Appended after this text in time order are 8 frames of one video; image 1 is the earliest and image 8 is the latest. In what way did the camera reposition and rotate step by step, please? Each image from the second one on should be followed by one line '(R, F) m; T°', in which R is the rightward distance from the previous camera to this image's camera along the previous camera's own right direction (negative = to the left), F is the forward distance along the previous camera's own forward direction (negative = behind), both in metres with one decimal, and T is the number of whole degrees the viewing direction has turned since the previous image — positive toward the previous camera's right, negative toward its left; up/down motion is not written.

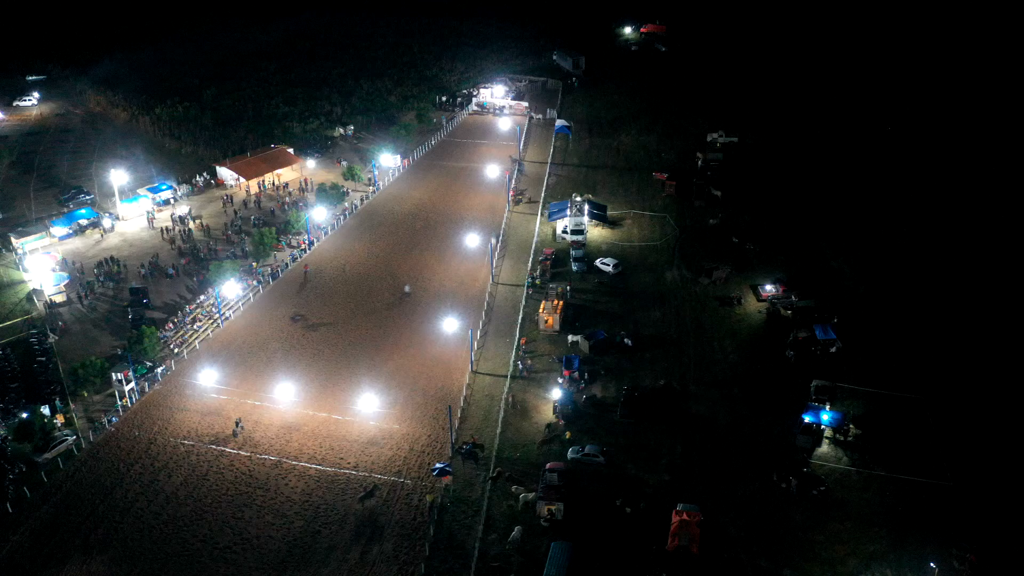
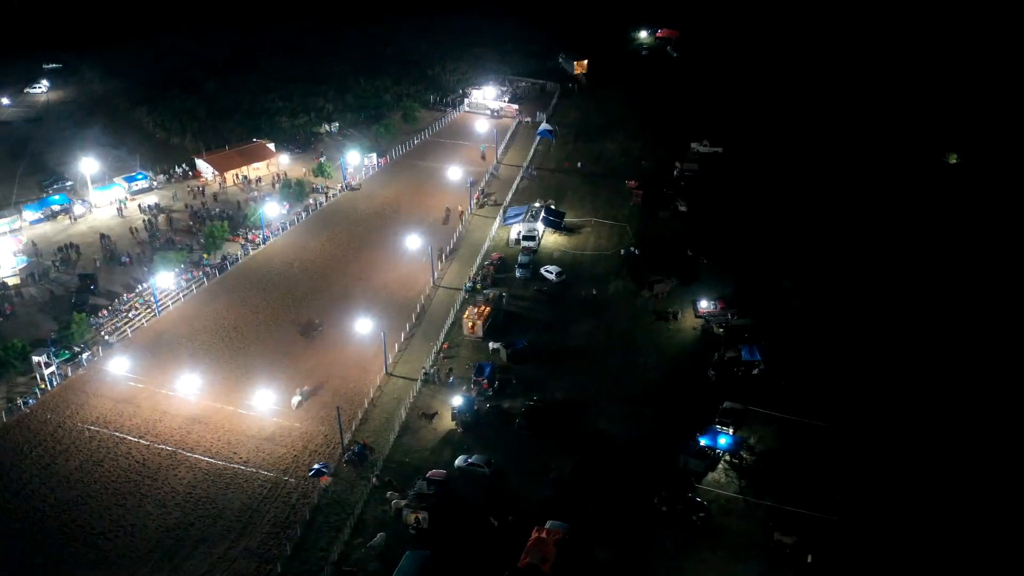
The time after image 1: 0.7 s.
(+3.8, +0.3) m; -5°
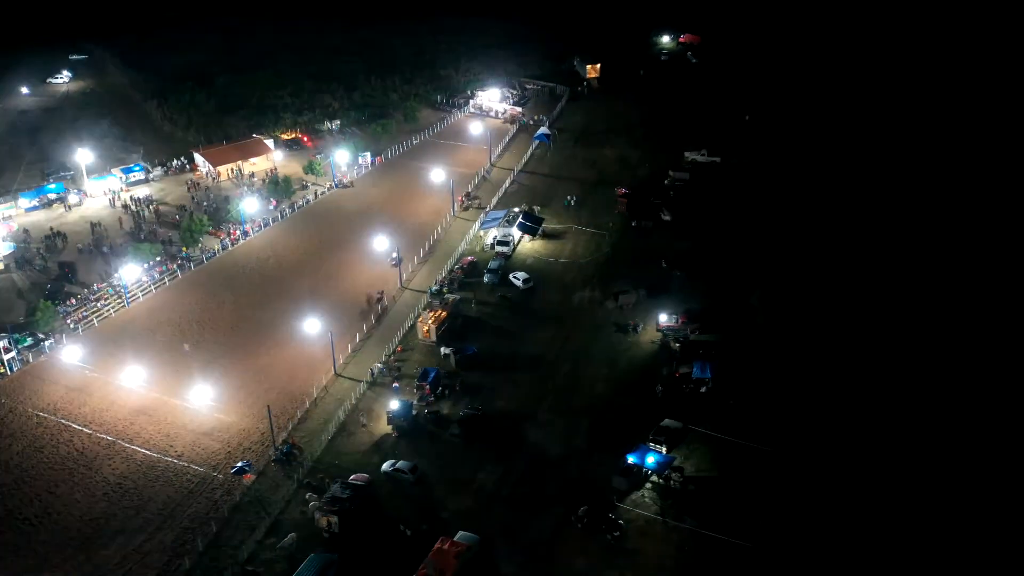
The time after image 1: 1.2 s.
(+2.8, +0.3) m; -4°
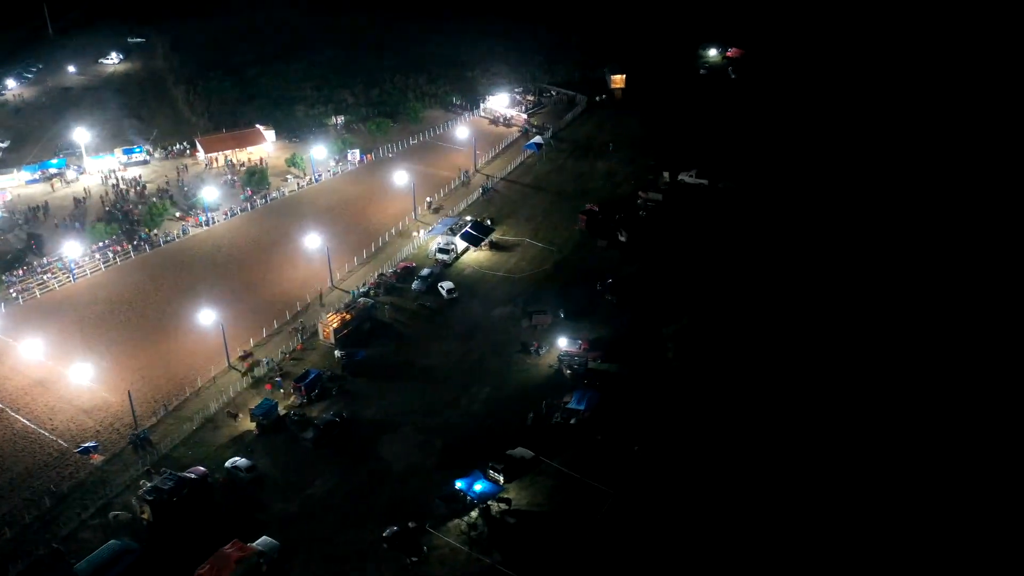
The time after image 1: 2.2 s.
(+6.0, +0.9) m; -9°
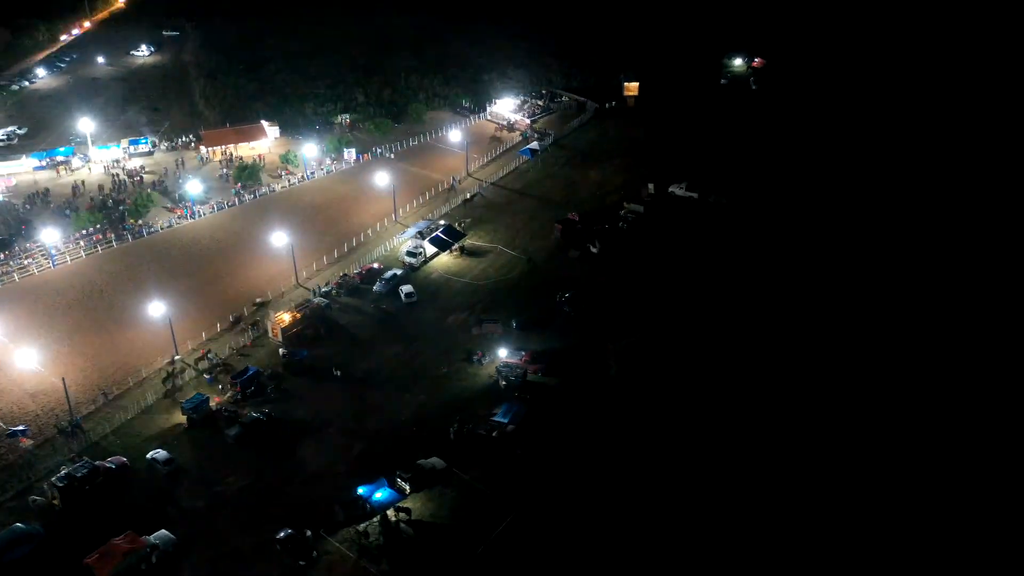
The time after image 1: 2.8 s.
(+3.3, +0.4) m; -5°
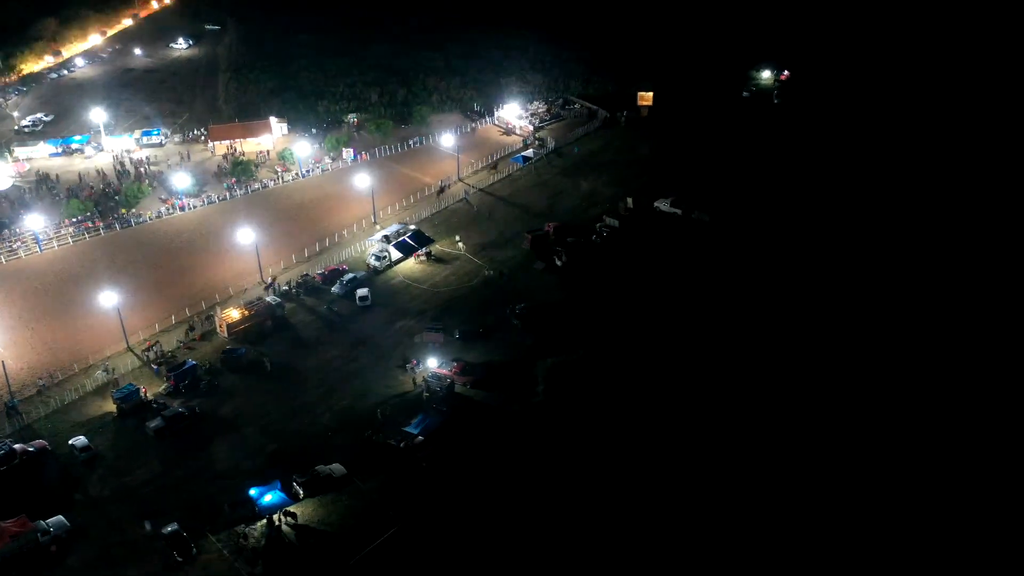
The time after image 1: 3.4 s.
(+3.9, +0.4) m; -6°
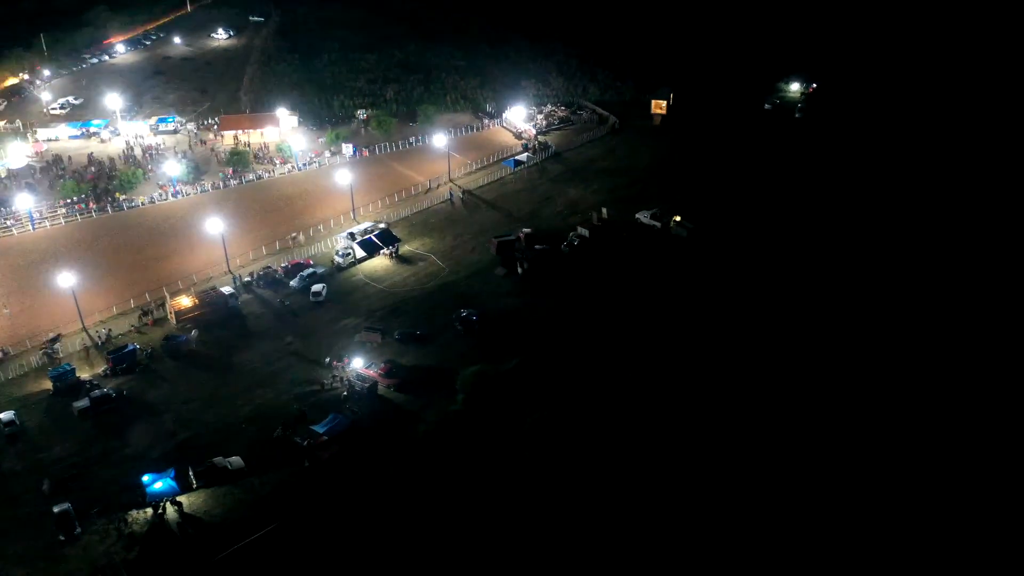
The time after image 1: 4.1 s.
(+4.0, +0.5) m; -6°
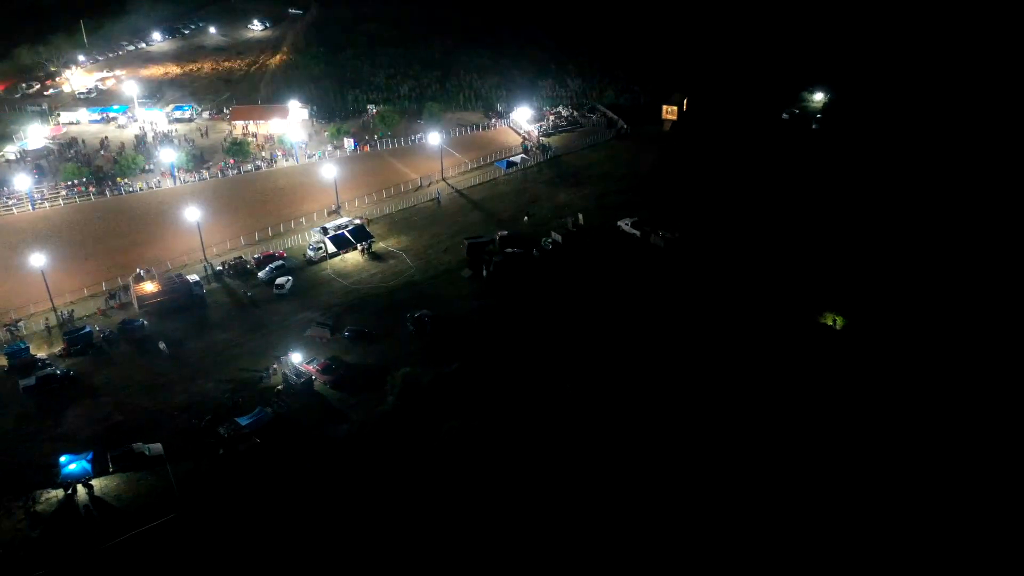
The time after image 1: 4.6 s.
(+3.4, +0.5) m; -5°
